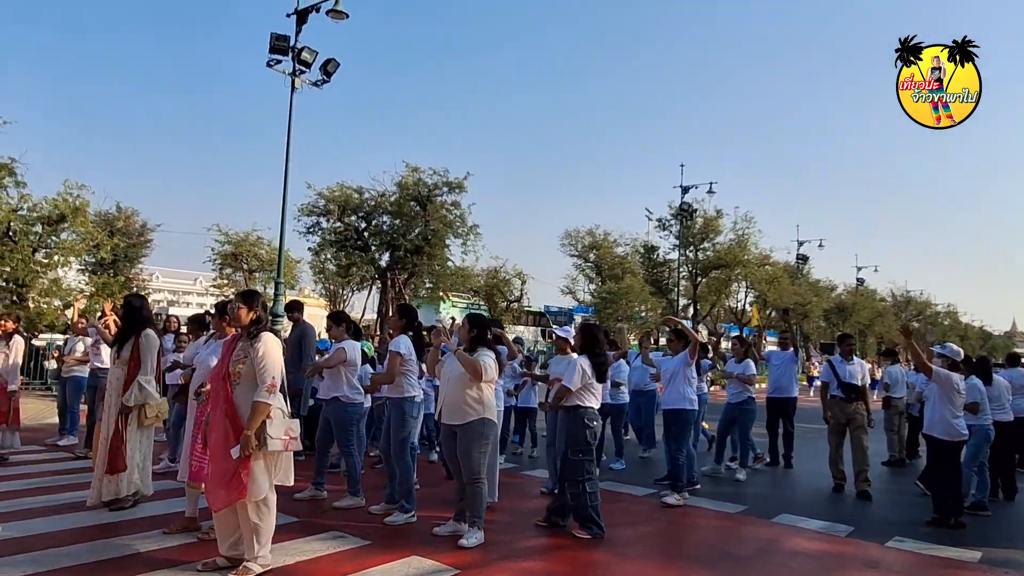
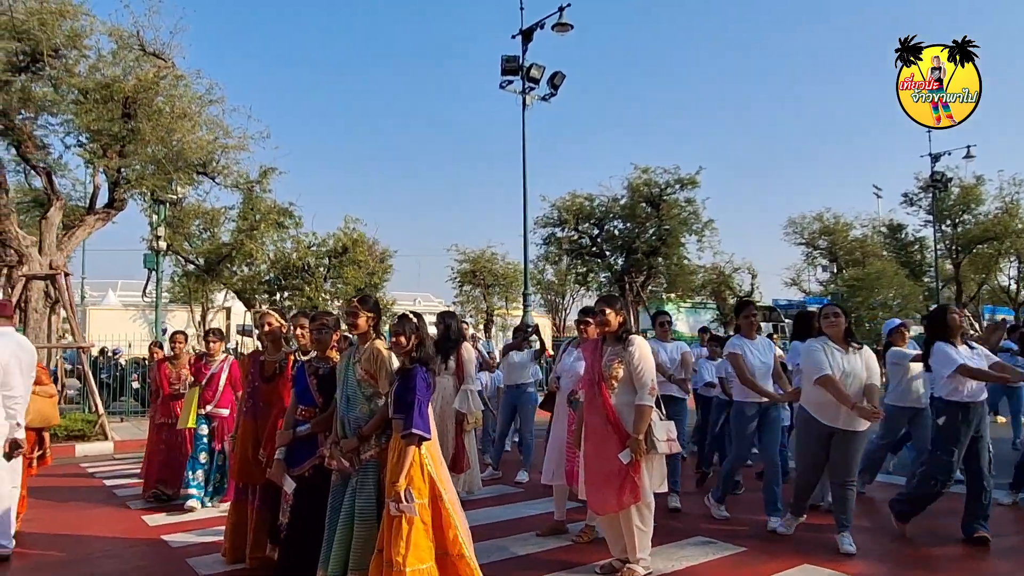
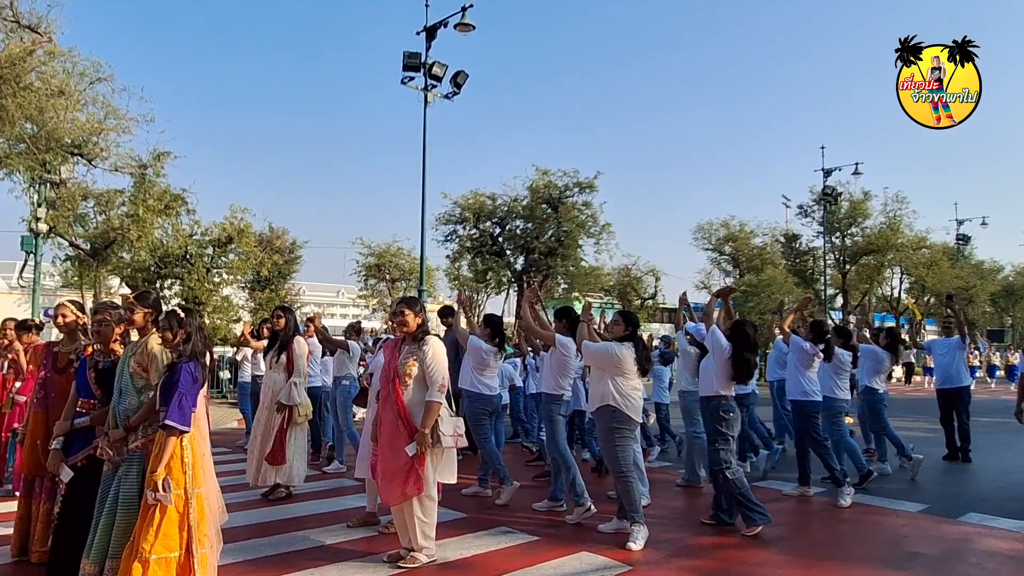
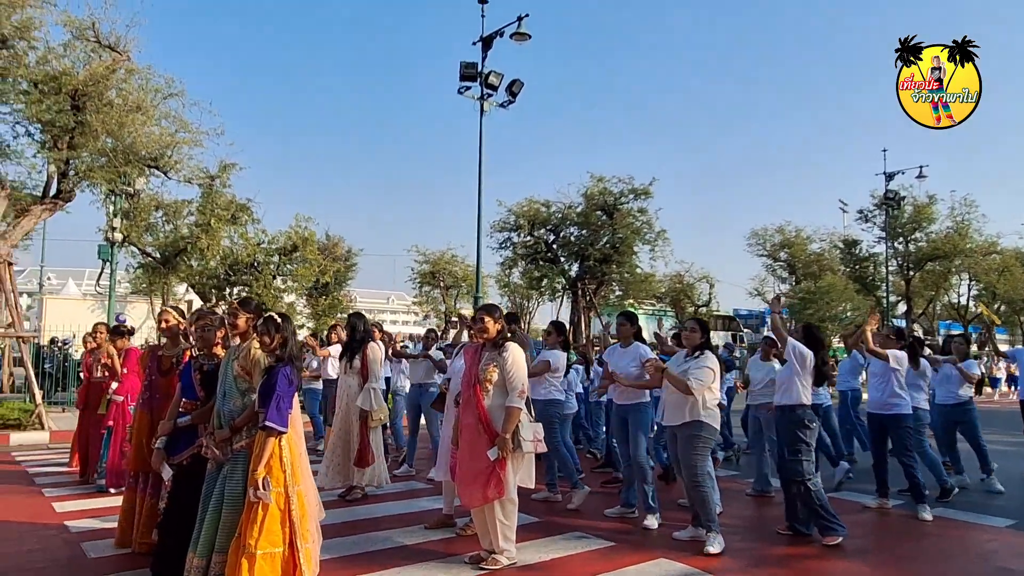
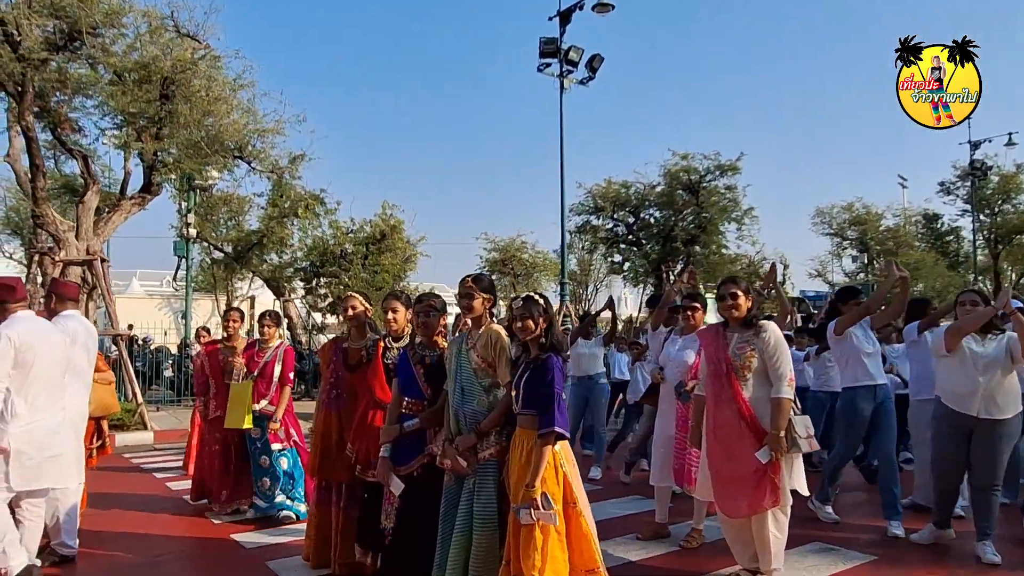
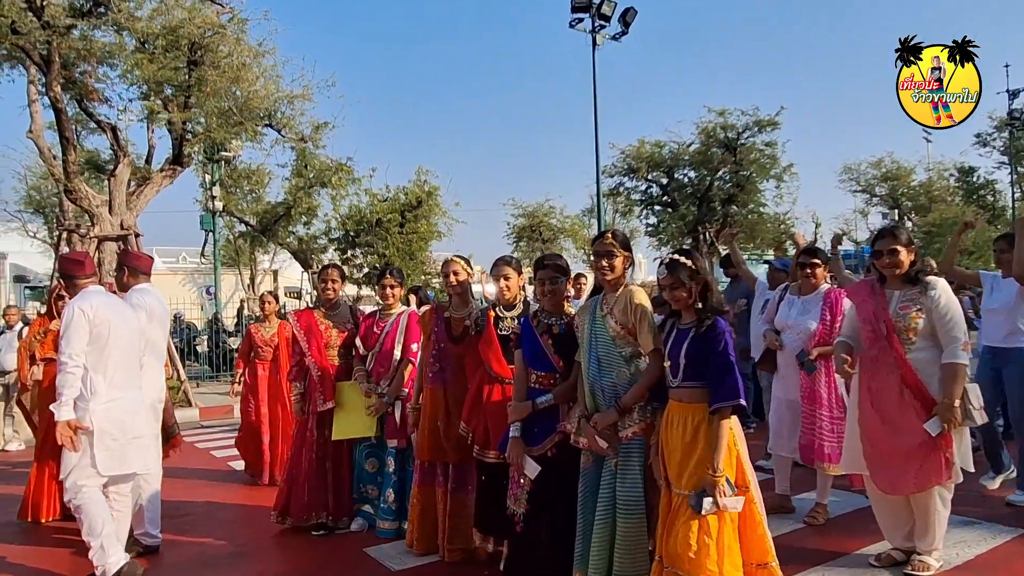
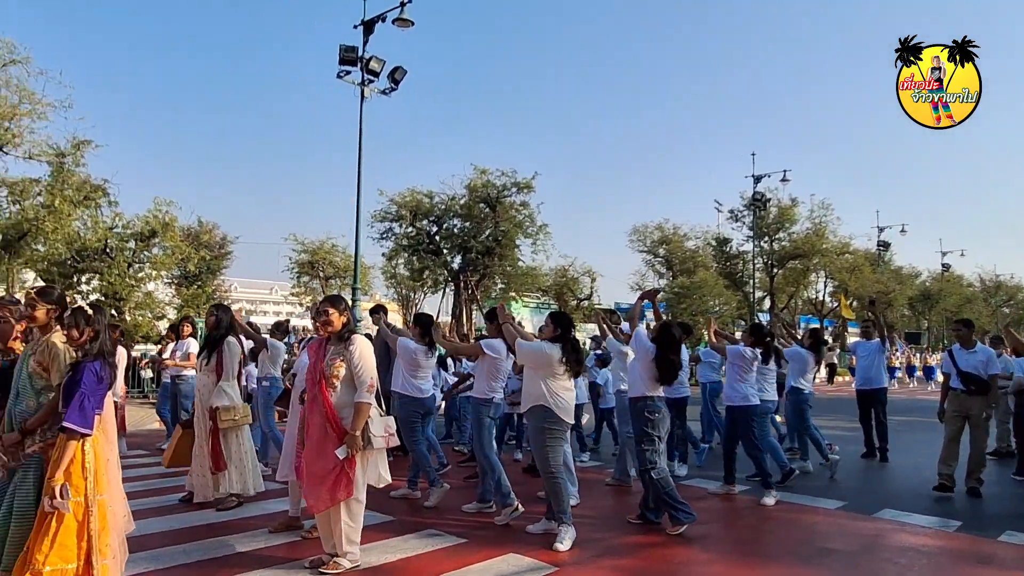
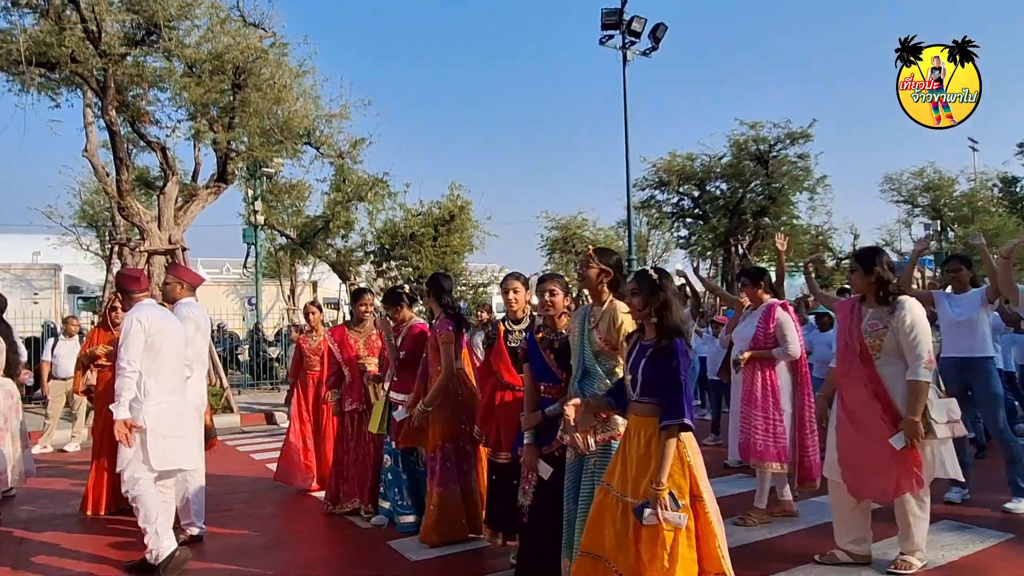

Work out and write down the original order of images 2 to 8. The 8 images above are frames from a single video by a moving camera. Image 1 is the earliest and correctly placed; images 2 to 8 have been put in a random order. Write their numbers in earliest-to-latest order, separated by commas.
7, 3, 4, 2, 5, 6, 8
